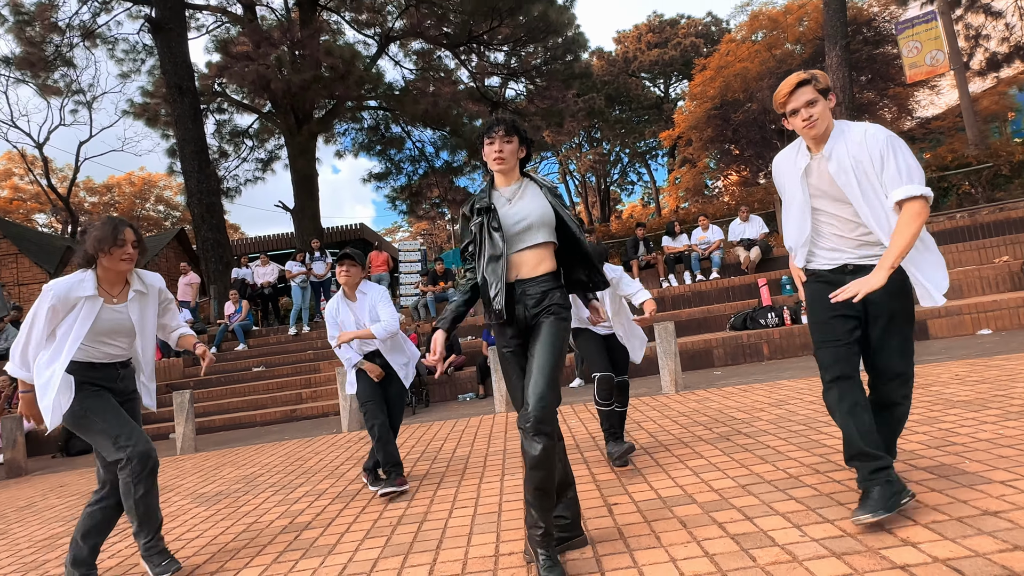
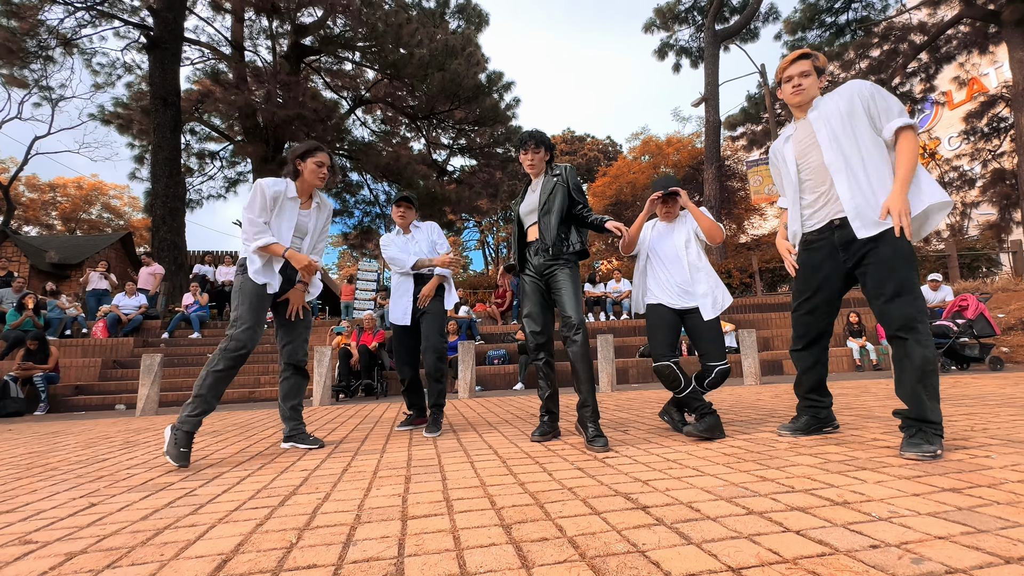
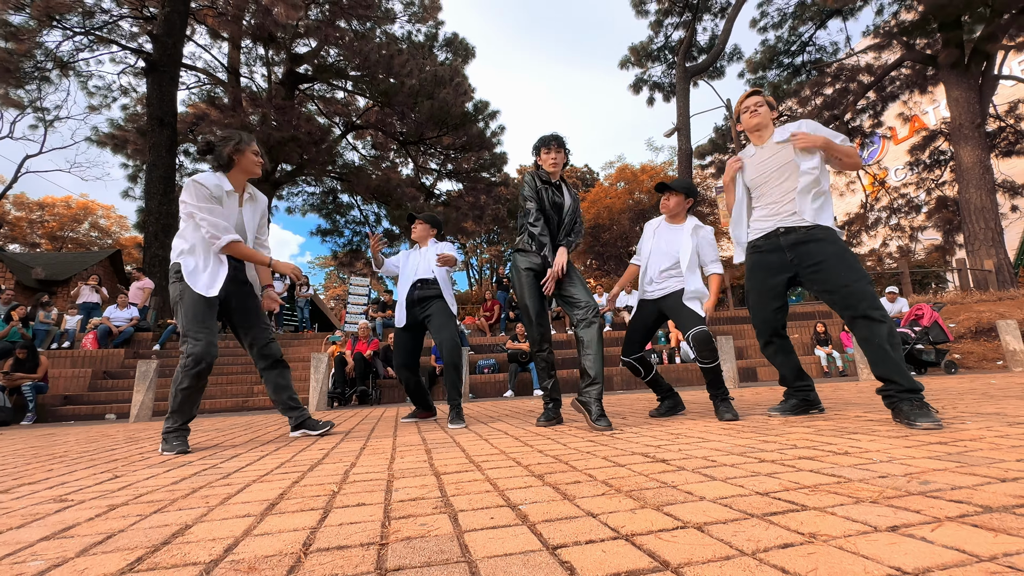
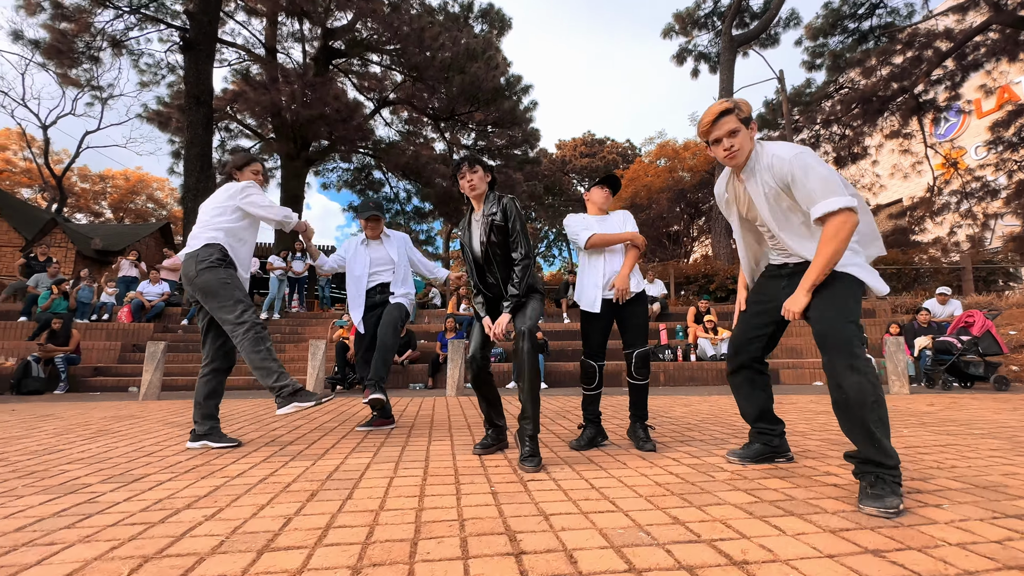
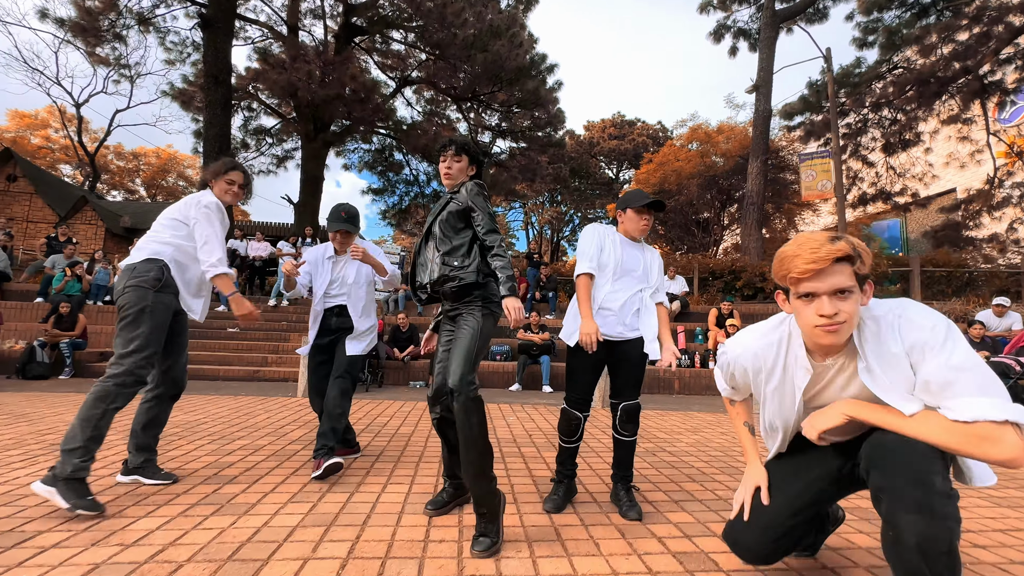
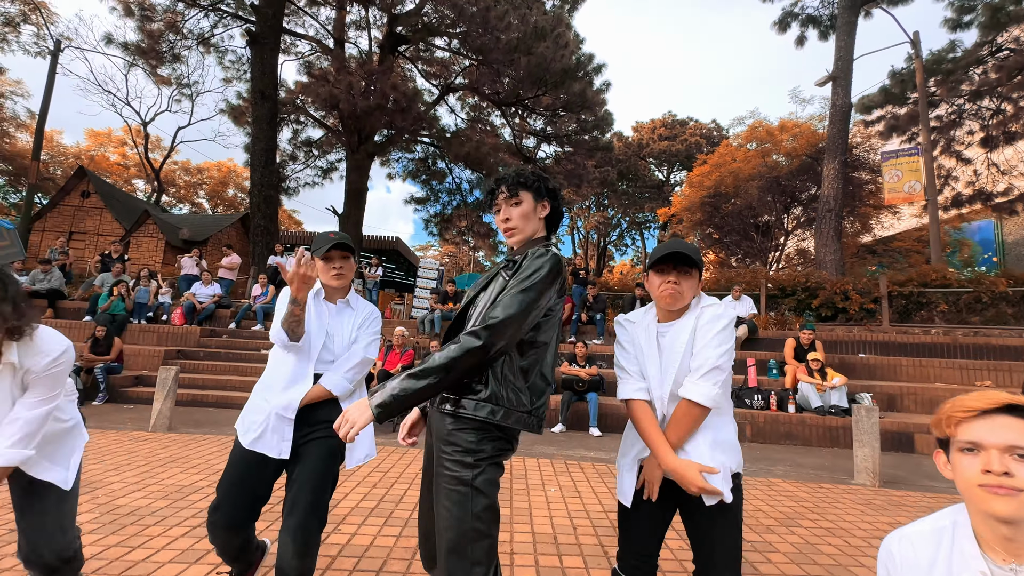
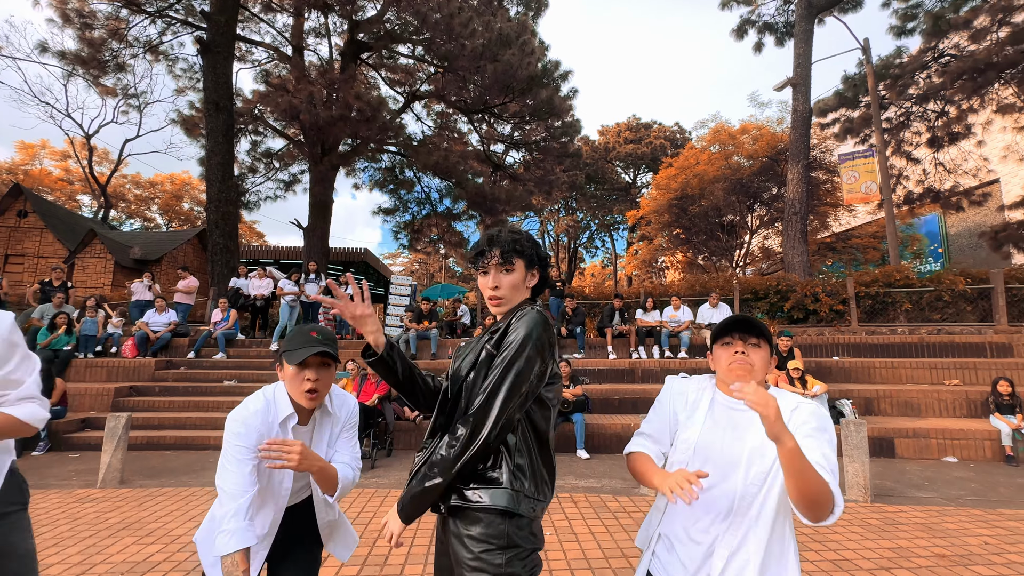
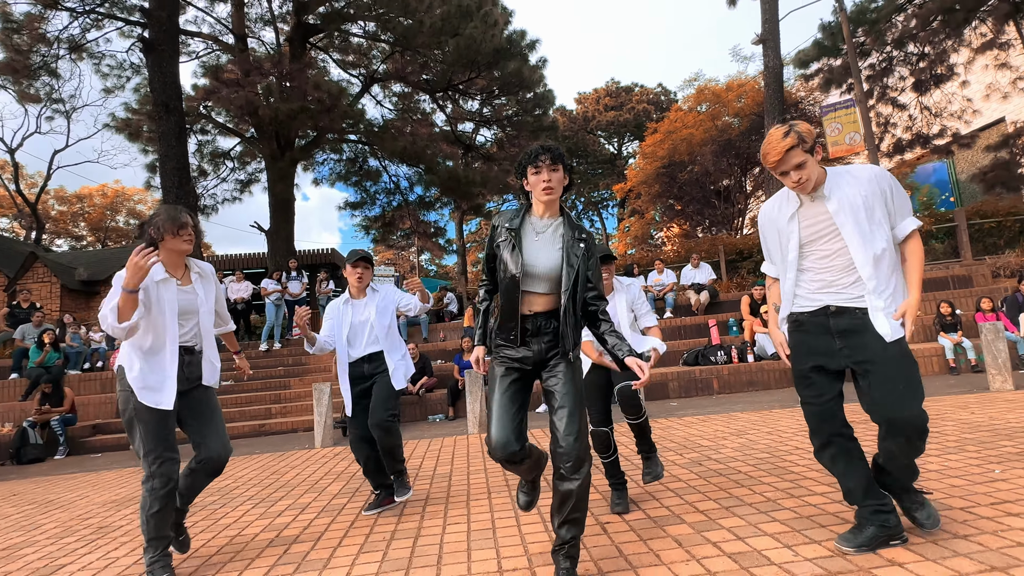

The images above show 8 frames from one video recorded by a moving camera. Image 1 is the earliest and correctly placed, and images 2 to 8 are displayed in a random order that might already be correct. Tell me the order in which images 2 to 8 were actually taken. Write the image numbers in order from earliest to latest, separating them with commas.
8, 2, 3, 4, 5, 6, 7
